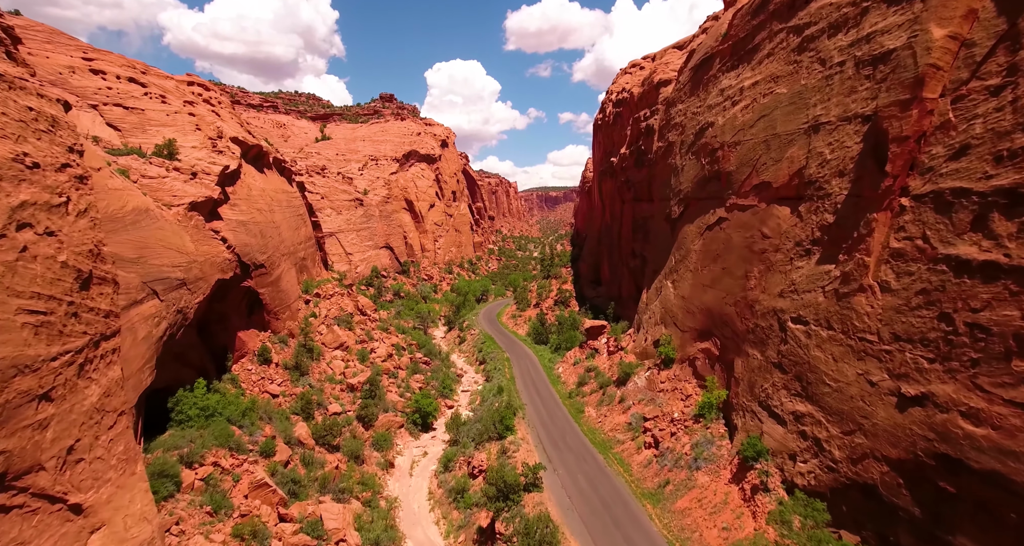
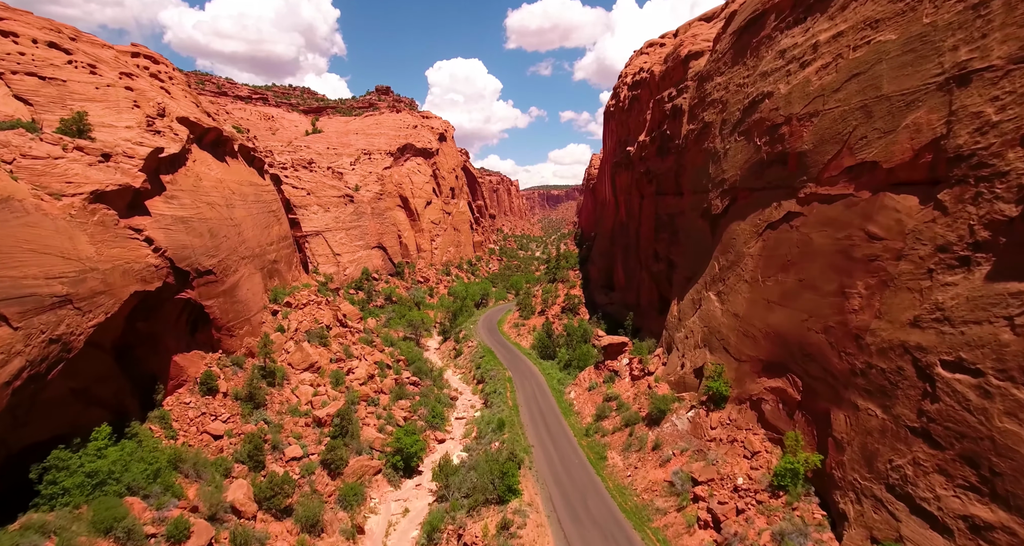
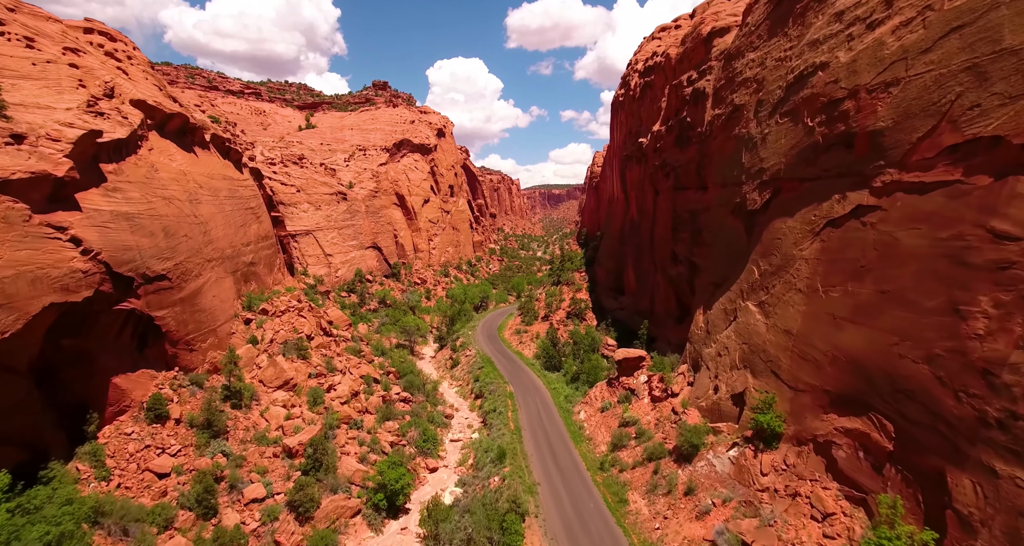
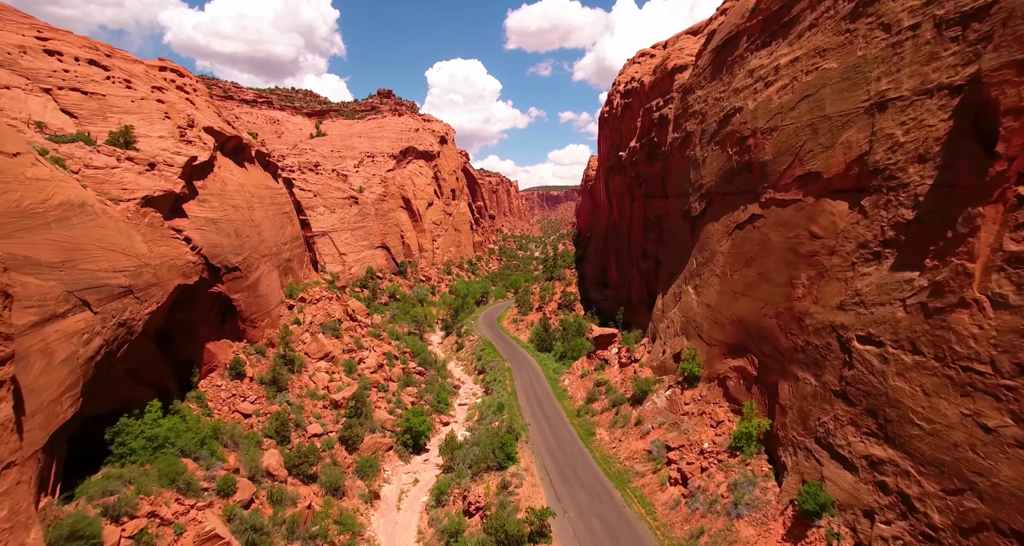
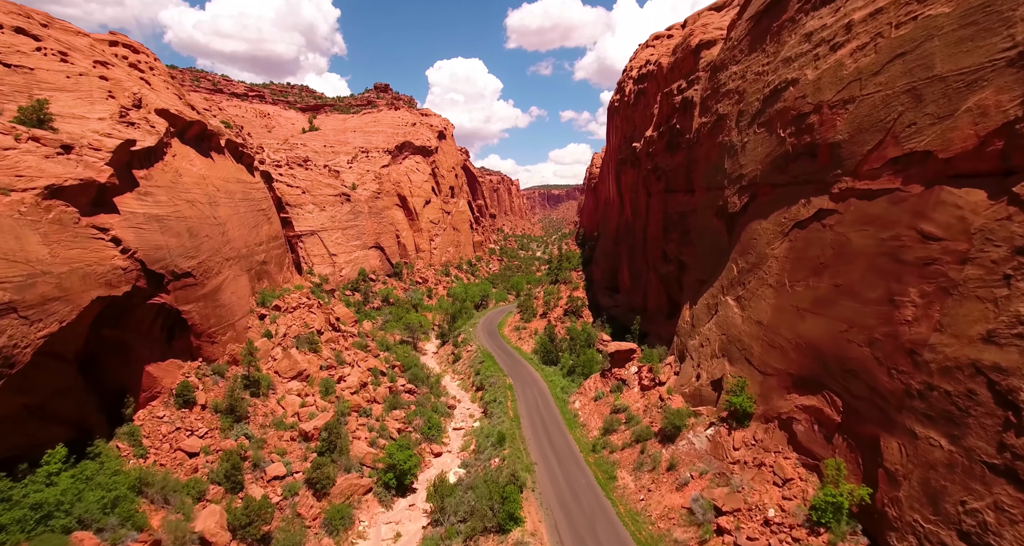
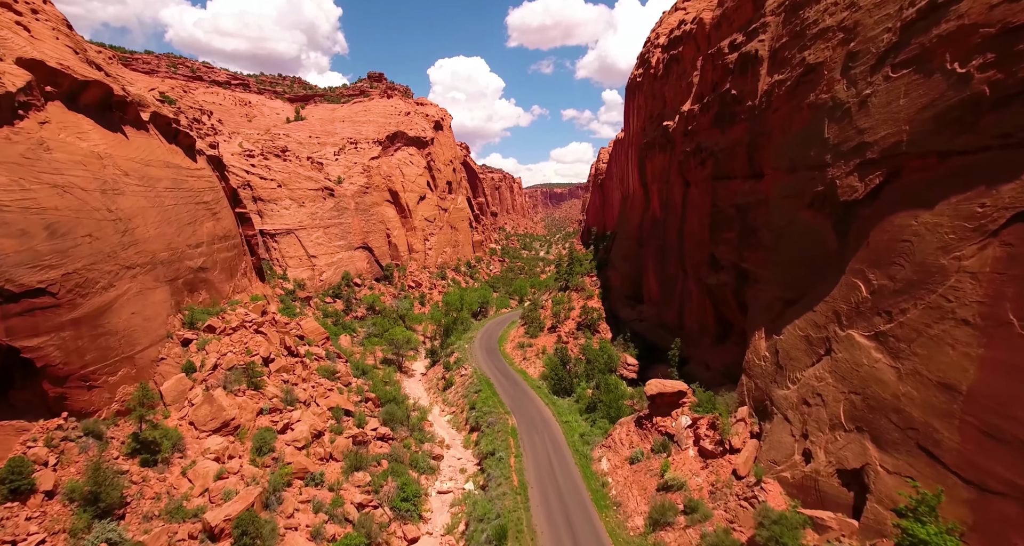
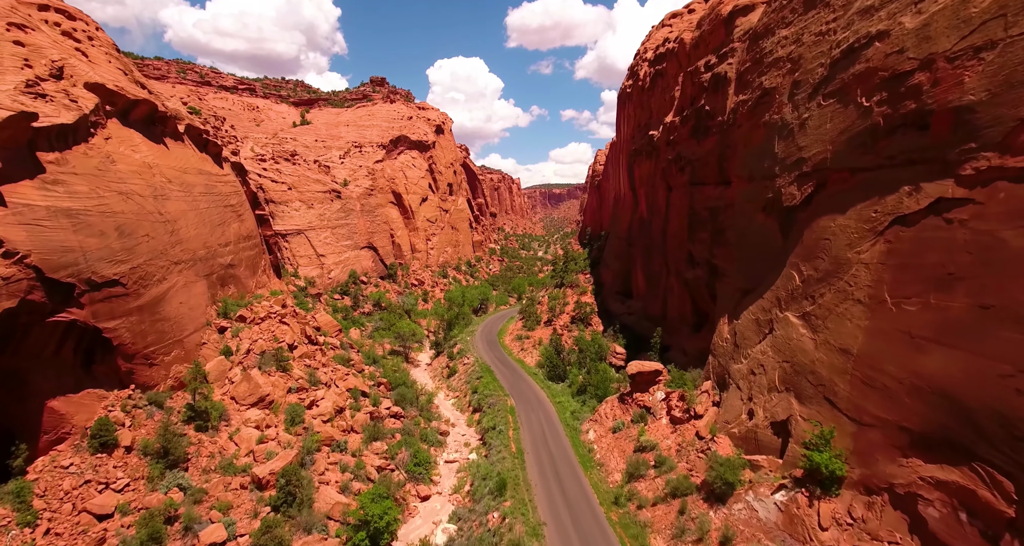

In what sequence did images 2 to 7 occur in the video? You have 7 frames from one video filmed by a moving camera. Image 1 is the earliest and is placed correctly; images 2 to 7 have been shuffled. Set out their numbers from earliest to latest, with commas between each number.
4, 2, 5, 3, 7, 6
